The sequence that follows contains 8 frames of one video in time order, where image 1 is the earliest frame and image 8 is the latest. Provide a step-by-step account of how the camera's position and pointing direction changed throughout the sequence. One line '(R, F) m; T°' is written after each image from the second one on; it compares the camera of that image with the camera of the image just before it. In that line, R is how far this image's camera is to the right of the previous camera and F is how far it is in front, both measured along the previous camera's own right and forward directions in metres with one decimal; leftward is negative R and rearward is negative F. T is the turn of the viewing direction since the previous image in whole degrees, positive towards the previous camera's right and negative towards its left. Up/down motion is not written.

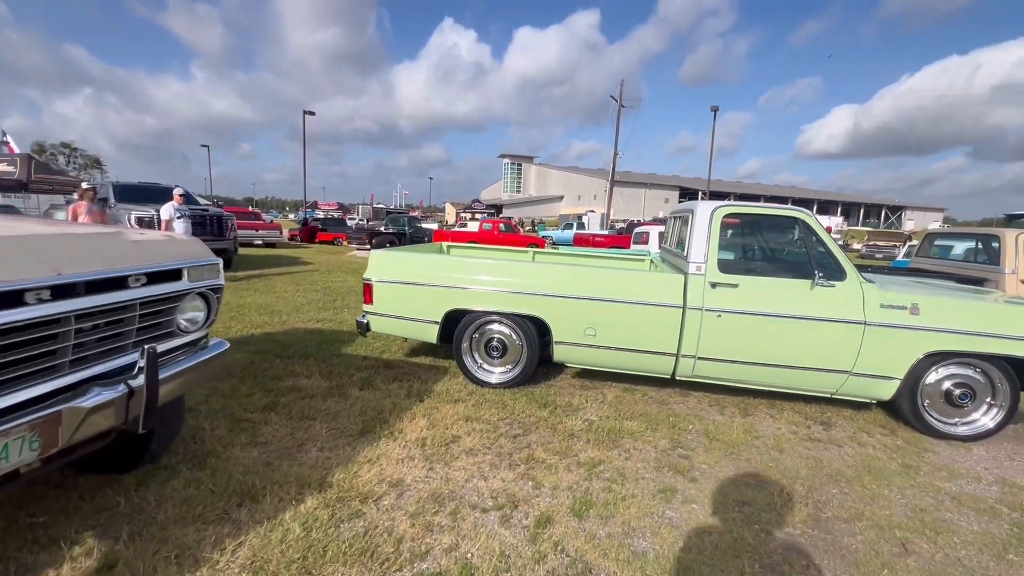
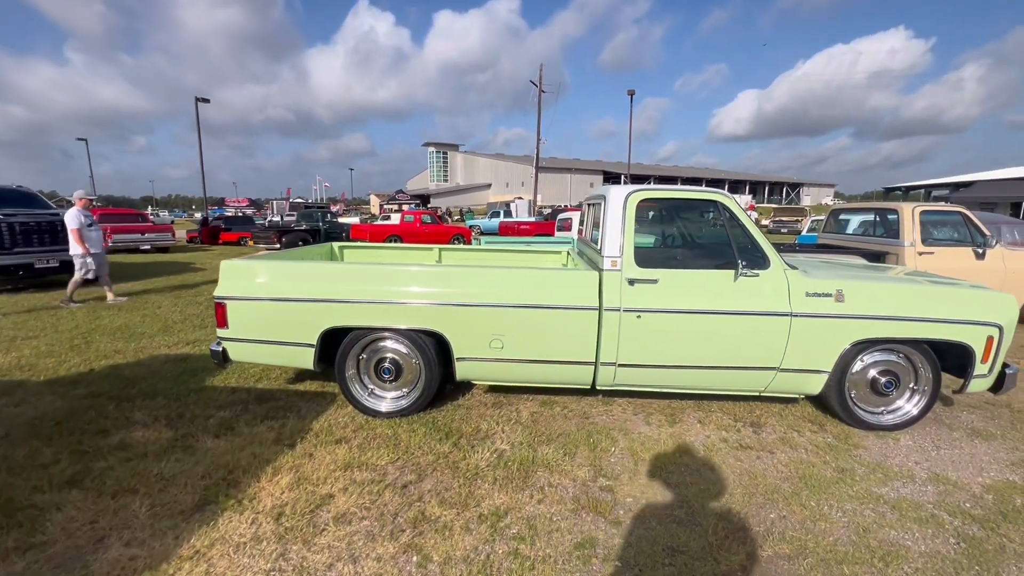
(+0.3, +0.6) m; +8°
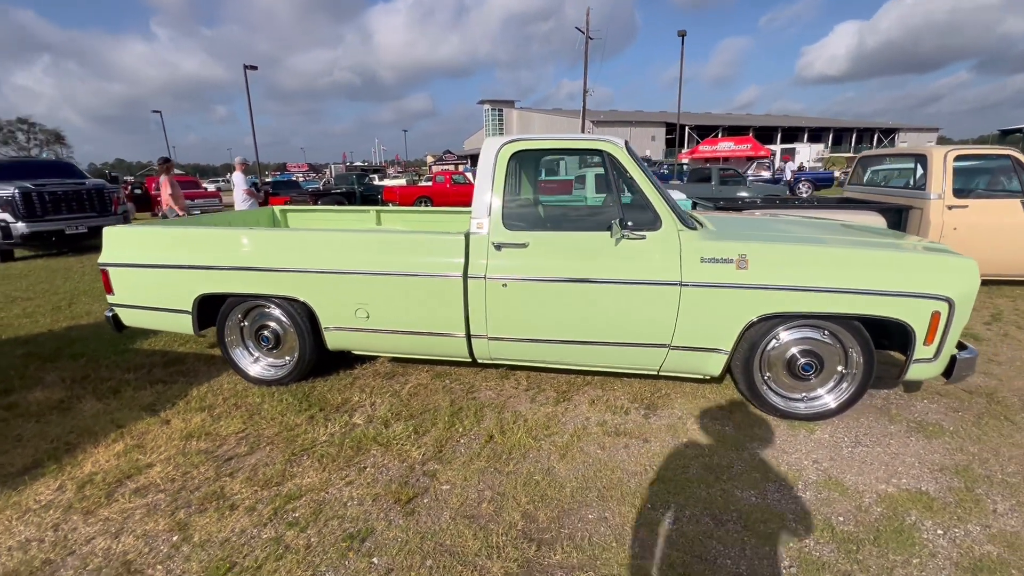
(+1.4, +0.4) m; -7°
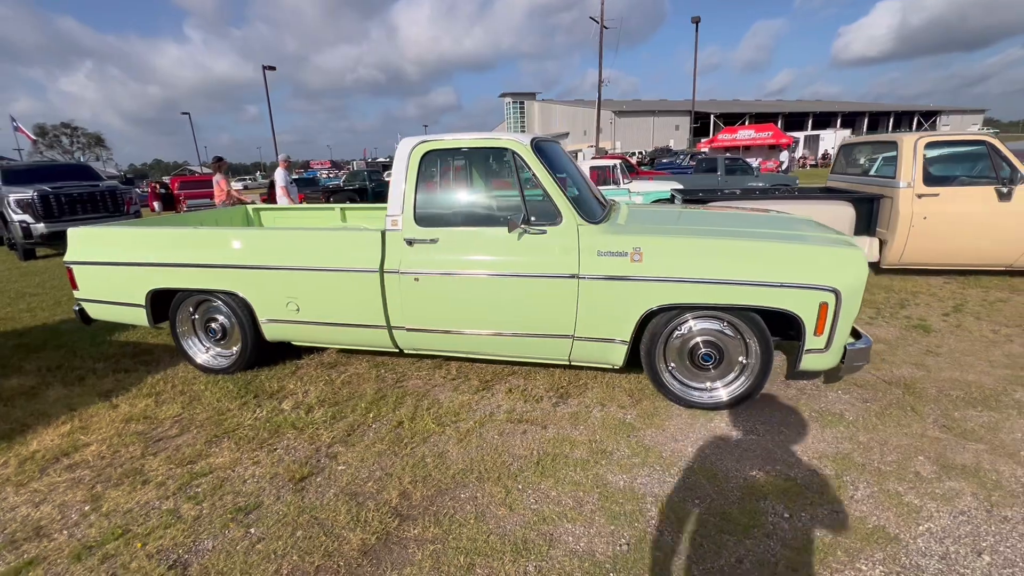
(+0.8, -0.1) m; -3°
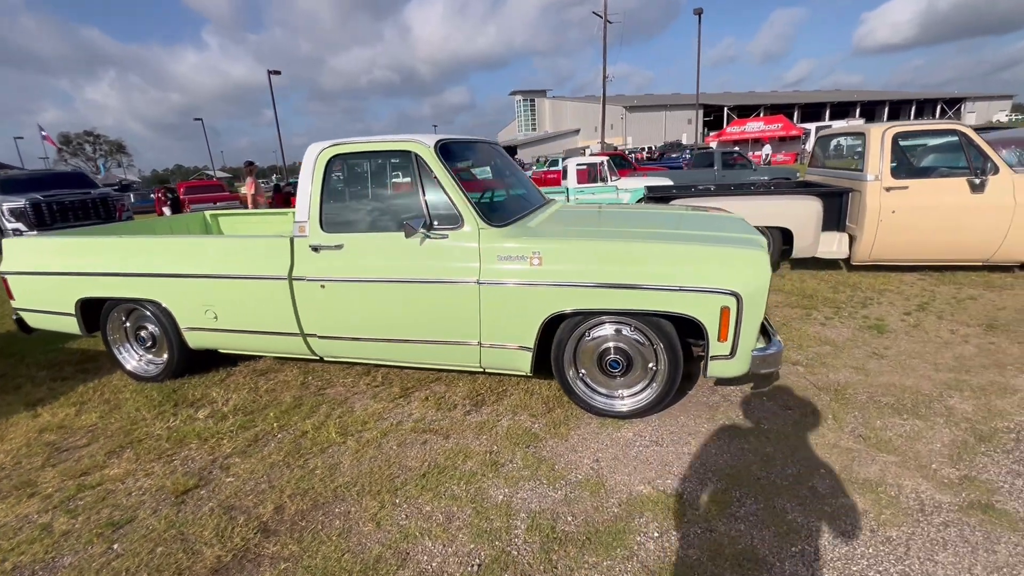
(+0.7, +0.1) m; -2°
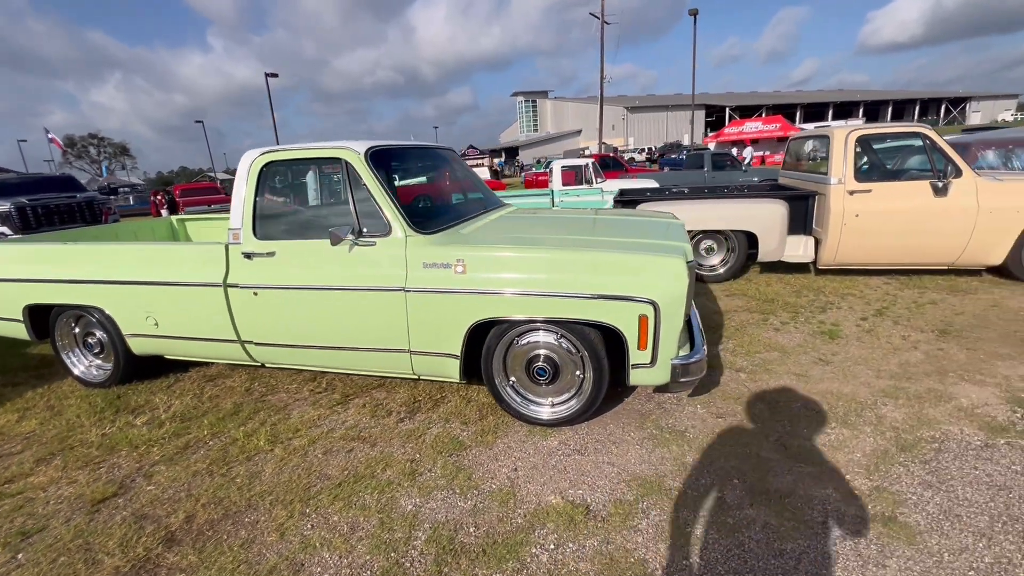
(+0.5, 0.0) m; 0°
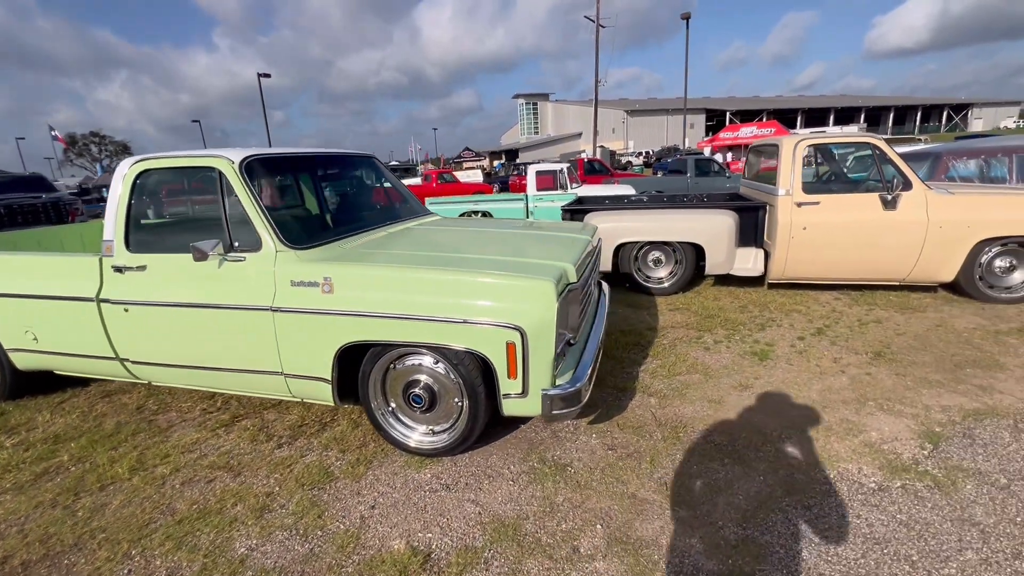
(+0.7, +0.2) m; 0°
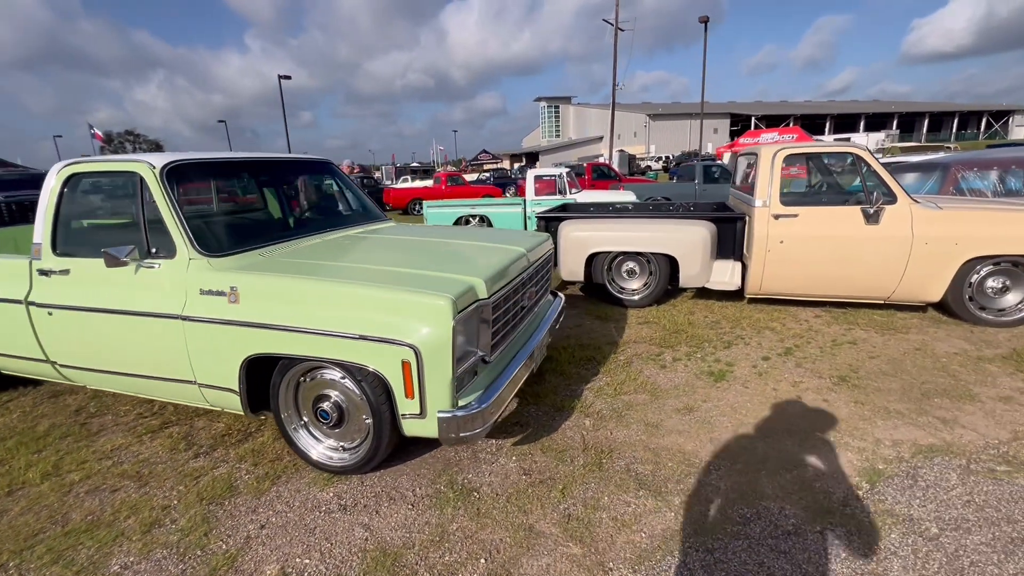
(+0.6, +0.1) m; -2°
